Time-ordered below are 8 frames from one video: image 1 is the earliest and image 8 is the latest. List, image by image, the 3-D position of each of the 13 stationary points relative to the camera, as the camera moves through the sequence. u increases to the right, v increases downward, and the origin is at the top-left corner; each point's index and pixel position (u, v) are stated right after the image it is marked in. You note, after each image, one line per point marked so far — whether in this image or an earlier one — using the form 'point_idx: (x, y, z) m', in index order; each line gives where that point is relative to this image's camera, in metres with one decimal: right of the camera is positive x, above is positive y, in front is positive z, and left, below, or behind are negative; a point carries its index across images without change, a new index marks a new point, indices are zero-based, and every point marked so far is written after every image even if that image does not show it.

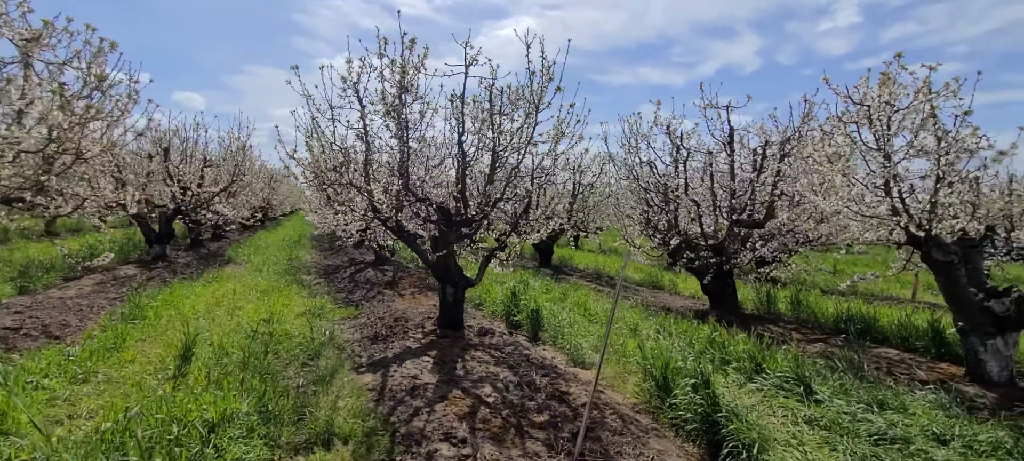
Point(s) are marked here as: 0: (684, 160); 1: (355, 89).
0: (+3.8, +1.6, +11.0) m
1: (-2.6, +2.3, +8.1) m
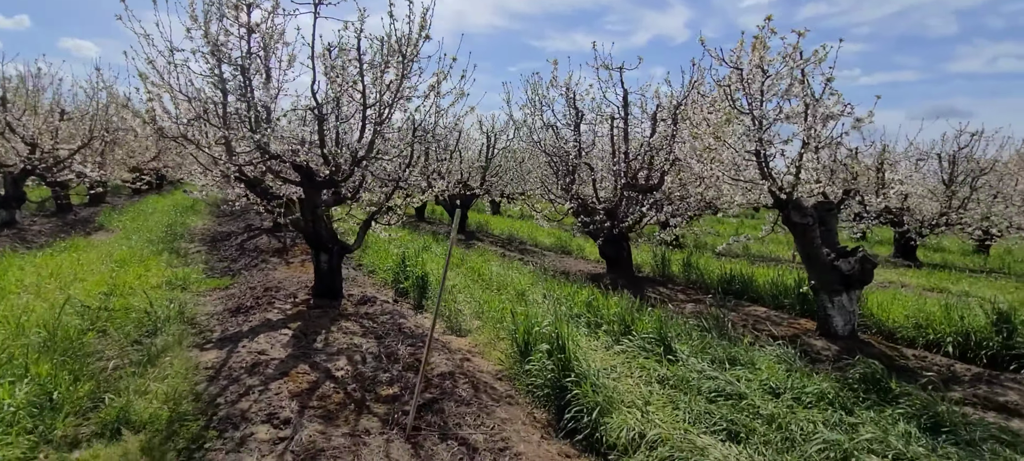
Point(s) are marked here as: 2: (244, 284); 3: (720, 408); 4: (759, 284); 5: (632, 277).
0: (+1.5, +2.4, +10.8) m
1: (-4.5, +2.9, +7.0) m
2: (-5.1, -1.0, +9.2) m
3: (+1.9, -1.7, +4.6) m
4: (+5.3, -1.1, +10.4) m
5: (+2.8, -1.1, +11.3) m
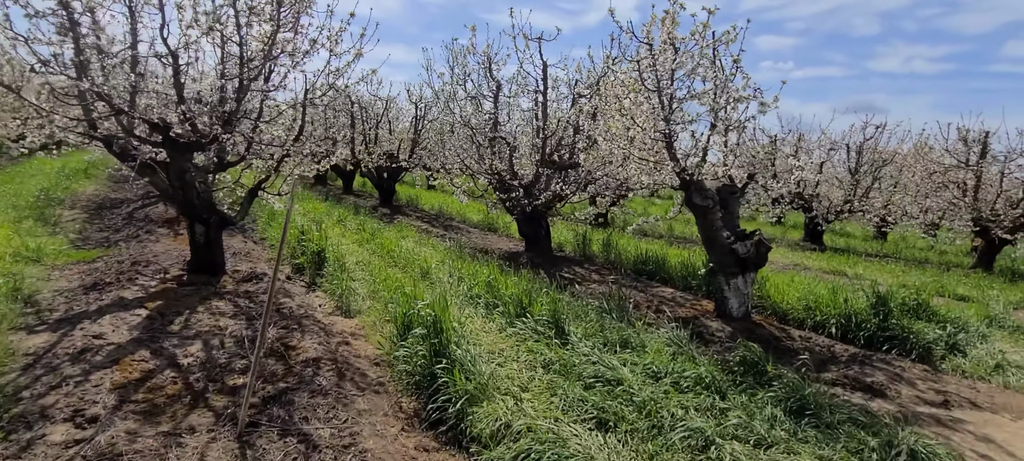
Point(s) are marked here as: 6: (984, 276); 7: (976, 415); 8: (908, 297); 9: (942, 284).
0: (-0.3, +2.9, +10.4) m
1: (-5.8, +3.3, +5.9) m
2: (-6.7, -0.4, +8.2) m
3: (+0.7, -1.5, +4.5) m
4: (+3.4, -0.7, +10.5) m
5: (+0.9, -0.6, +11.1) m
6: (+13.2, -1.3, +13.7) m
7: (+5.0, -2.0, +5.3) m
8: (+6.5, -1.1, +8.0) m
9: (+10.6, -1.4, +12.1) m
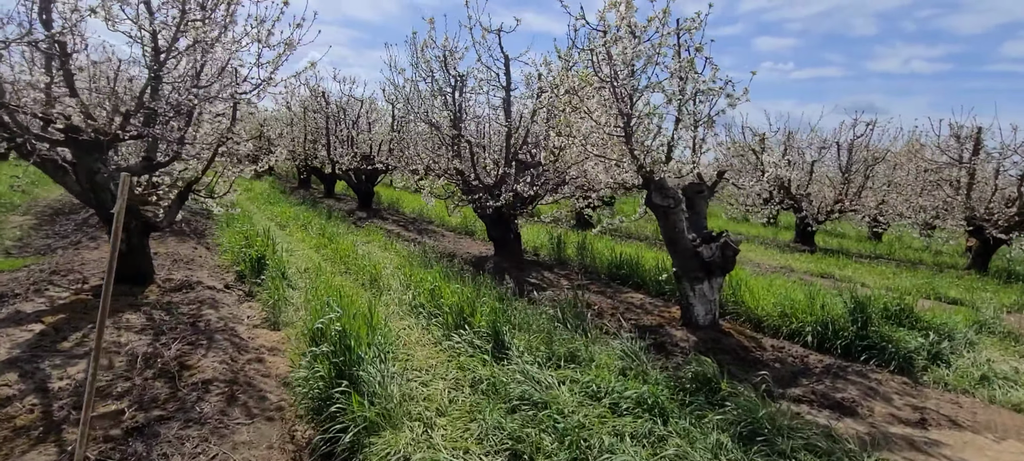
0: (-1.0, +2.8, +9.8) m
1: (-6.5, +3.2, +5.4) m
2: (-7.4, -0.5, +7.7) m
3: (0.0, -1.5, +3.9) m
4: (+2.7, -0.8, +10.0) m
5: (+0.2, -0.6, +10.6) m
6: (+12.5, -1.3, +13.1) m
7: (+4.3, -2.0, +4.7) m
8: (+5.8, -1.1, +7.5) m
9: (+9.9, -1.4, +11.5) m
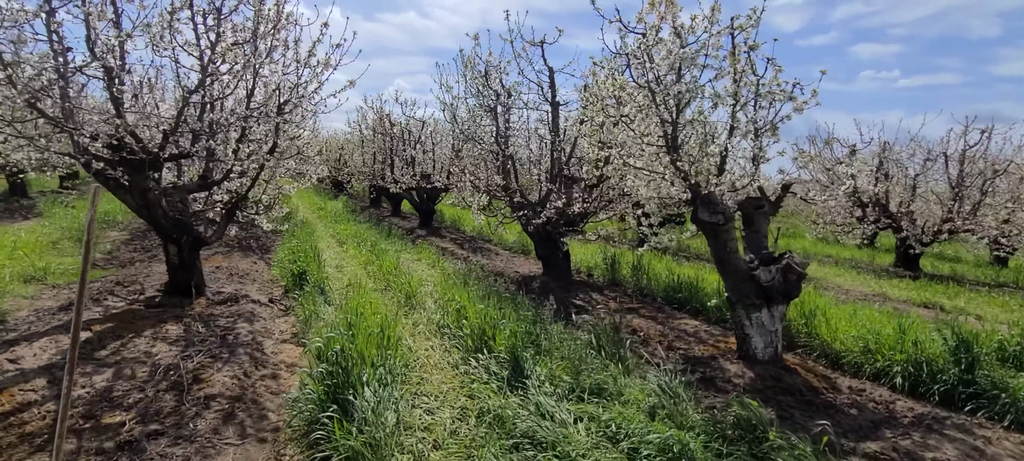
0: (-0.1, +2.4, +9.6) m
1: (-6.2, +3.1, +6.1) m
2: (-6.8, -0.8, +8.4) m
3: (0.0, -1.6, +3.5) m
4: (+3.6, -1.1, +9.1) m
5: (+1.1, -1.0, +10.1) m
6: (+13.7, -1.8, +10.7) m
7: (+4.3, -2.1, +3.6) m
8: (+6.2, -1.4, +6.1) m
9: (+10.9, -1.8, +9.5) m
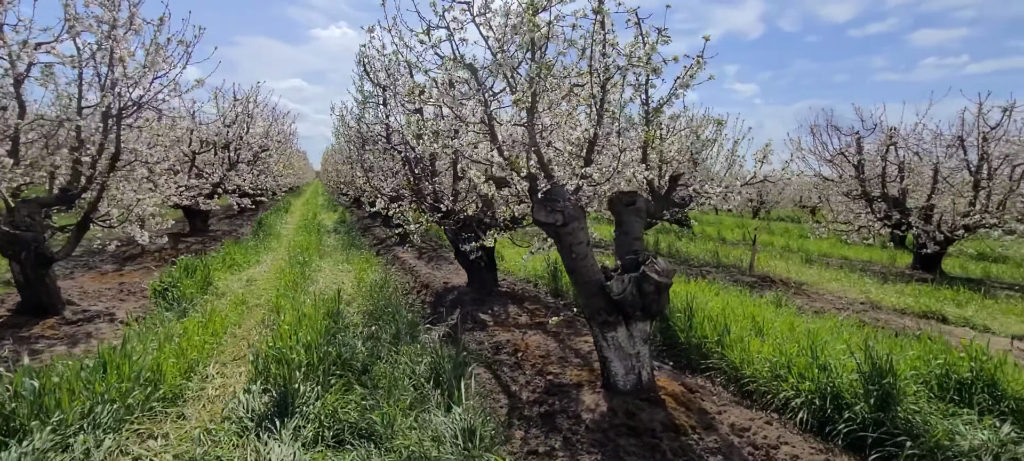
0: (-1.8, +2.3, +8.9) m
1: (-8.2, +2.8, +5.9) m
2: (-8.5, -1.1, +8.1) m
3: (-2.1, -1.7, +2.7) m
4: (+1.9, -1.2, +8.0) m
5: (-0.4, -1.1, +9.2) m
6: (+12.1, -1.6, +8.7) m
7: (+2.2, -2.1, +2.4) m
8: (+4.3, -1.3, +4.8) m
9: (+9.3, -1.7, +7.7) m
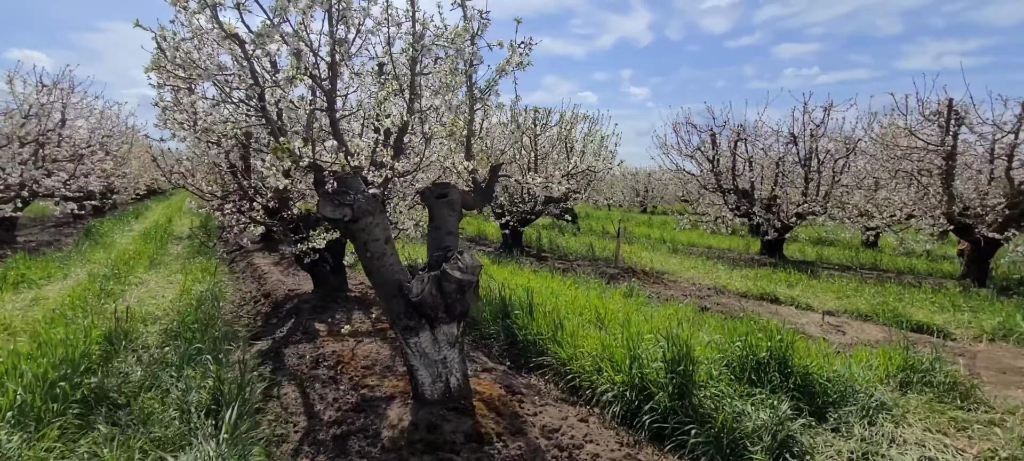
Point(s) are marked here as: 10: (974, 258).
0: (-4.4, +2.2, +7.9) m
1: (-10.2, +2.6, +3.8) m
2: (-10.8, -1.3, +5.9) m
3: (-3.5, -1.7, +1.7) m
4: (-0.5, -1.1, +7.6) m
5: (-3.0, -1.2, +8.4) m
6: (+9.4, -1.3, +10.3) m
7: (+0.8, -2.0, +2.2) m
8: (+2.4, -1.2, +5.0) m
9: (+6.8, -1.4, +8.8) m
10: (+11.0, -0.6, +11.7) m
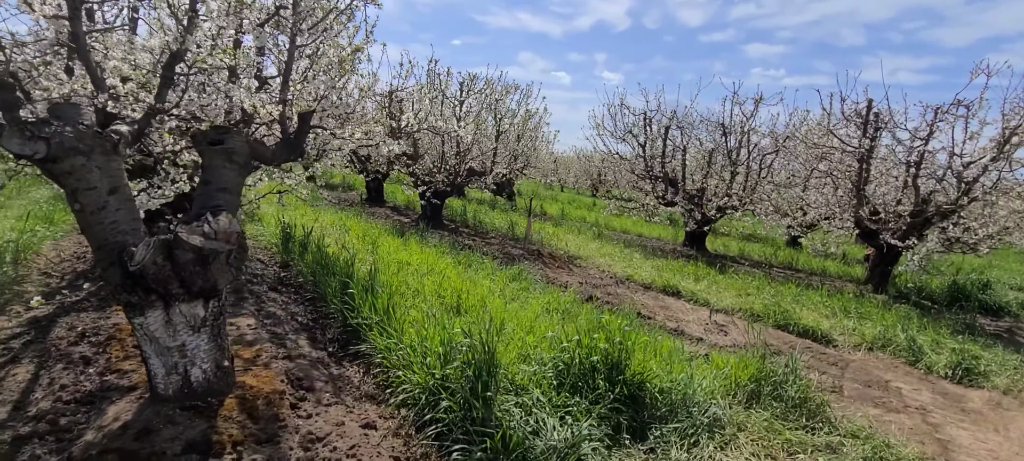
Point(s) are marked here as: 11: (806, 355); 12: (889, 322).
0: (-6.1, +3.0, +6.5) m
1: (-11.5, +3.6, +1.9) m
2: (-12.6, -0.2, +4.2) m
3: (-5.1, -1.3, +0.6) m
4: (-2.5, -0.6, +6.7) m
5: (-5.1, -0.4, +7.3) m
6: (+7.1, -1.4, +10.2) m
7: (-0.9, -1.9, +1.5) m
8: (+0.6, -1.0, +4.3) m
9: (+4.6, -1.4, +8.4) m
10: (+8.7, -0.7, +11.7) m
11: (+4.0, -1.6, +6.6) m
12: (+6.3, -1.5, +8.3) m
